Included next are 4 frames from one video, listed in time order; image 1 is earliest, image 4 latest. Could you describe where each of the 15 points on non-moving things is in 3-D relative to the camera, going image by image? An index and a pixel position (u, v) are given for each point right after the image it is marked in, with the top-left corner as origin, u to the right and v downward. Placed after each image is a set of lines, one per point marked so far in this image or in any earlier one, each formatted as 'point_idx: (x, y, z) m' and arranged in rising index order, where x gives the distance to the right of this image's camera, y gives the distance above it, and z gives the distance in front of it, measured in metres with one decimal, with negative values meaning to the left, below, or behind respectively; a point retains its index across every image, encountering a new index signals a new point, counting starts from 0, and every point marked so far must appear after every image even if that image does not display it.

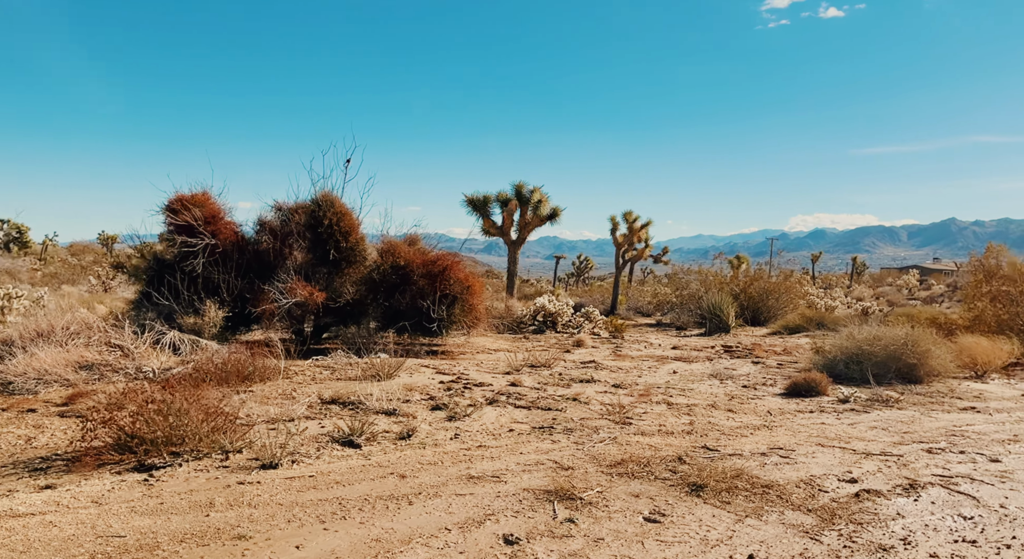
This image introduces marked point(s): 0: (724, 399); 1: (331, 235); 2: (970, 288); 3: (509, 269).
0: (+2.5, -1.4, +8.2) m
1: (-2.8, +0.7, +10.6) m
2: (+10.6, -0.2, +15.9) m
3: (-0.1, +0.3, +19.5) m
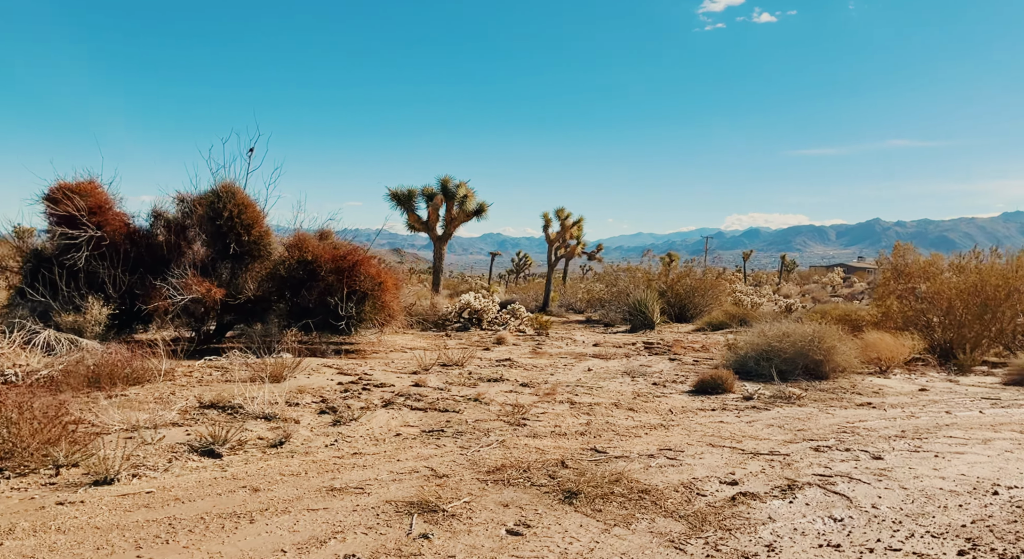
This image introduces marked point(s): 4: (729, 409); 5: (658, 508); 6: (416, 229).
0: (+1.4, -1.4, +8.1) m
1: (-4.1, +0.8, +10.1) m
2: (+8.8, -0.1, +16.5) m
3: (-2.2, +0.4, +19.1) m
4: (+2.4, -1.4, +7.7) m
5: (+0.8, -1.3, +3.9) m
6: (-2.6, +1.4, +18.9) m
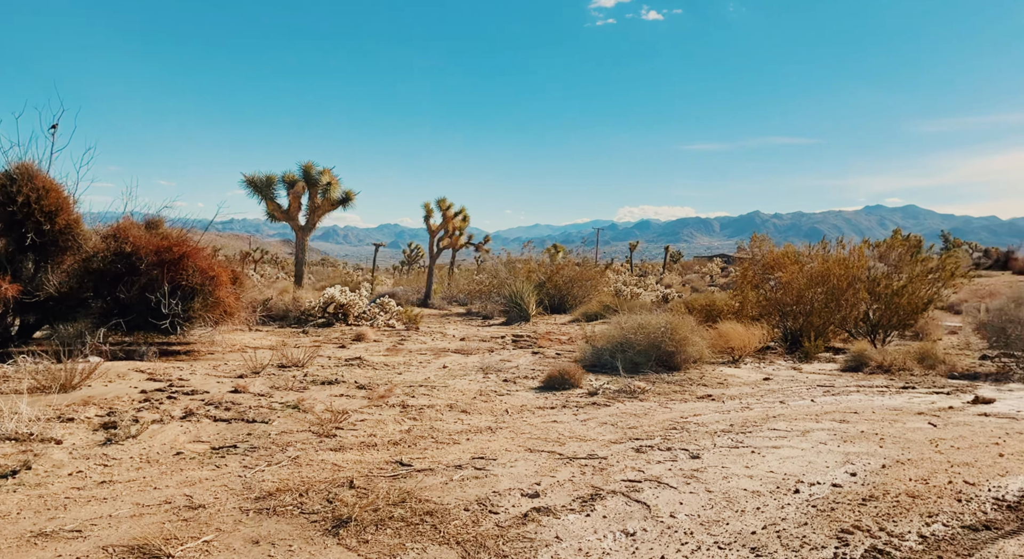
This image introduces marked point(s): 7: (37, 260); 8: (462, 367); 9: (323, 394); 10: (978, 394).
0: (-0.5, -1.3, +7.8) m
1: (-6.2, +0.8, +8.8) m
2: (+5.6, +0.1, +17.1) m
3: (-5.6, +0.6, +18.1) m
4: (+0.6, -1.4, +7.5) m
5: (-0.4, -1.3, +3.5) m
6: (-6.1, +1.6, +17.8) m
7: (-6.3, +0.2, +9.0) m
8: (-0.8, -1.3, +10.6) m
9: (-2.0, -1.2, +7.4) m
10: (+6.6, -1.6, +9.7) m
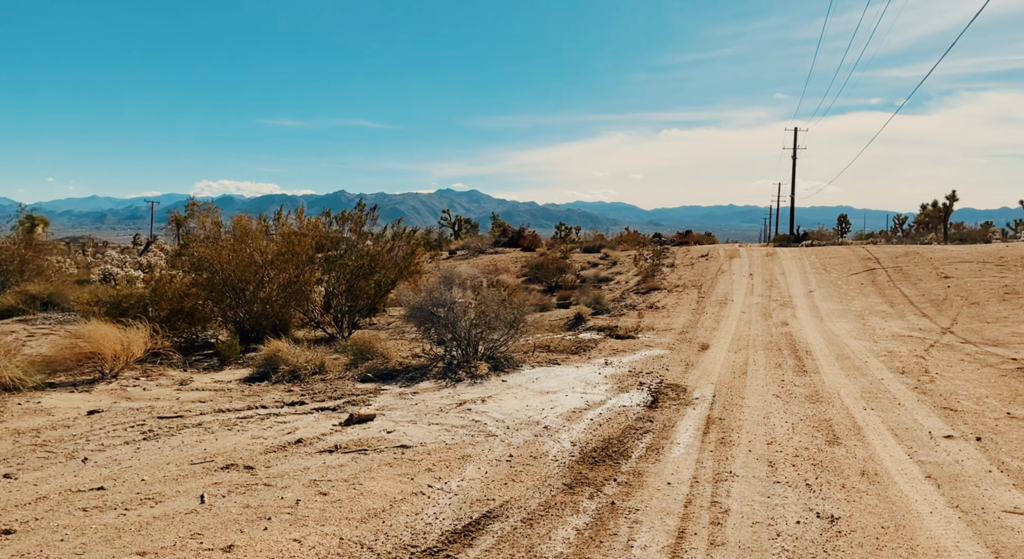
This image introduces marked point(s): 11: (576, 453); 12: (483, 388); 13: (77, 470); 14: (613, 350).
0: (-6.4, -1.4, +2.2) m
1: (-11.8, +0.7, -0.1) m
2: (-6.5, +0.4, +13.3) m
3: (-16.4, +0.7, +7.9) m
4: (-5.4, -1.4, +2.6) m
5: (-4.0, -1.4, -1.2) m
6: (-16.6, +1.6, +7.4) m
7: (-12.0, +0.1, 0.0) m
8: (-8.2, -1.3, +4.4) m
9: (-7.5, -1.3, +1.1) m
10: (-1.6, -1.4, +7.8) m
11: (+0.6, -1.5, +6.1) m
12: (-0.4, -1.4, +8.9) m
13: (-3.2, -1.4, +5.2) m
14: (+1.8, -1.3, +12.4) m
